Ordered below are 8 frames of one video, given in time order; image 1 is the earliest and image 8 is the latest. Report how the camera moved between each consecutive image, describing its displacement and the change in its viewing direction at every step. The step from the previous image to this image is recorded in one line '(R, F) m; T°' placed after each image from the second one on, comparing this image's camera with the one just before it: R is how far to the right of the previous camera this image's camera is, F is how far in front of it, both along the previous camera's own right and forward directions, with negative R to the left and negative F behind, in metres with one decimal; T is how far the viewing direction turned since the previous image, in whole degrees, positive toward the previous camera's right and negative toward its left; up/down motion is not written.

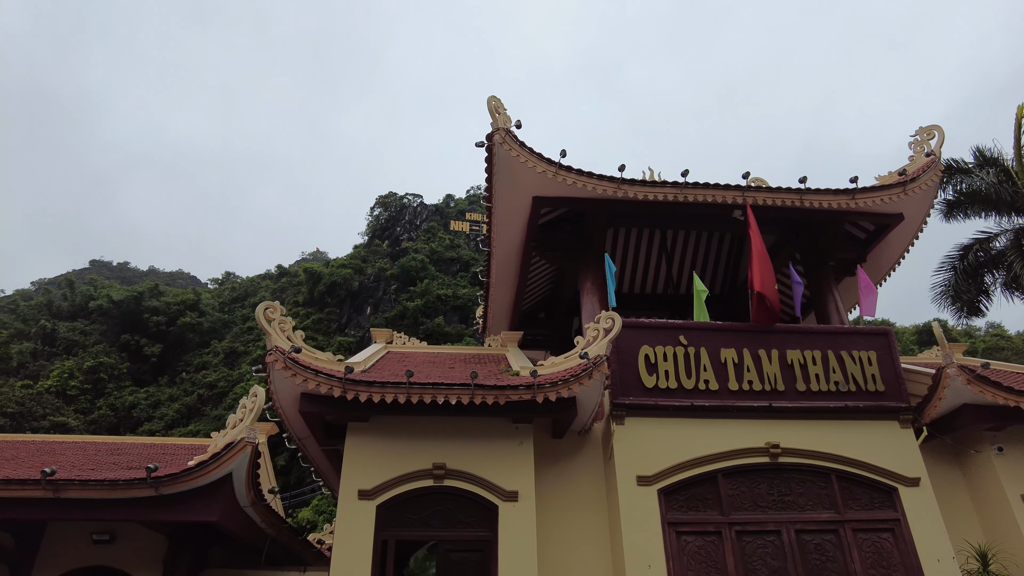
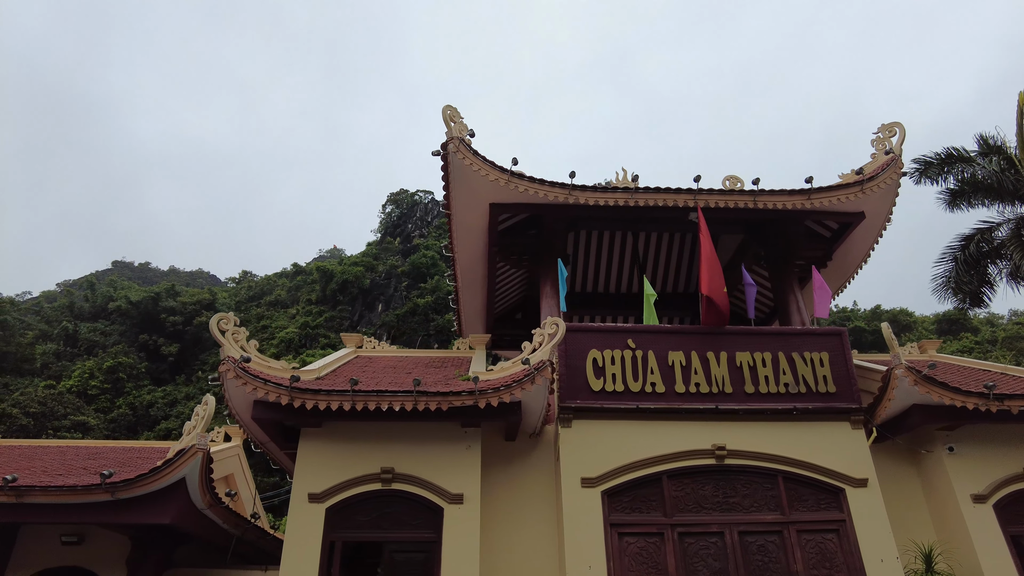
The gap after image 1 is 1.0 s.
(+0.9, -0.1) m; -2°
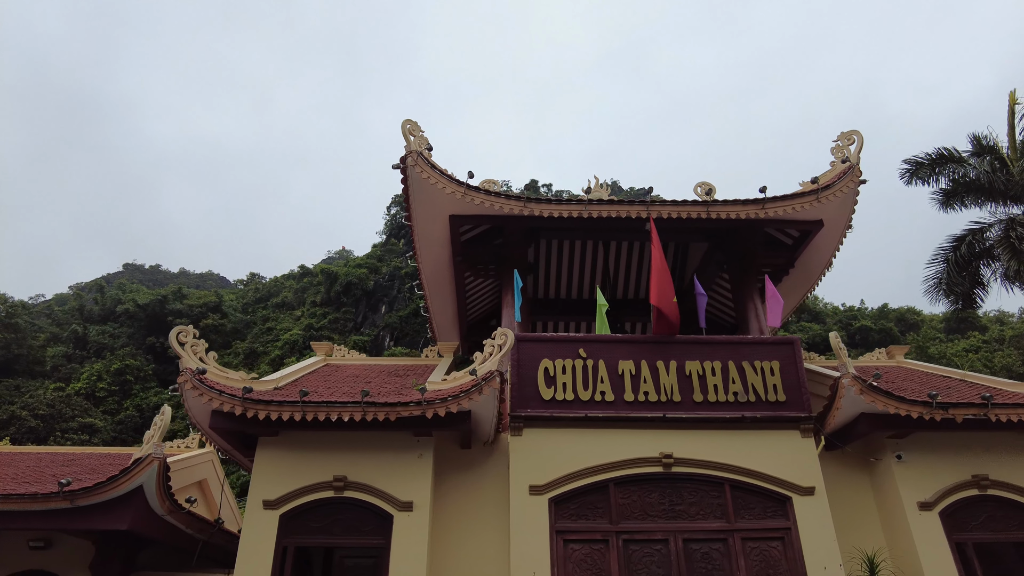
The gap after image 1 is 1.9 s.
(+0.8, -0.2) m; -1°
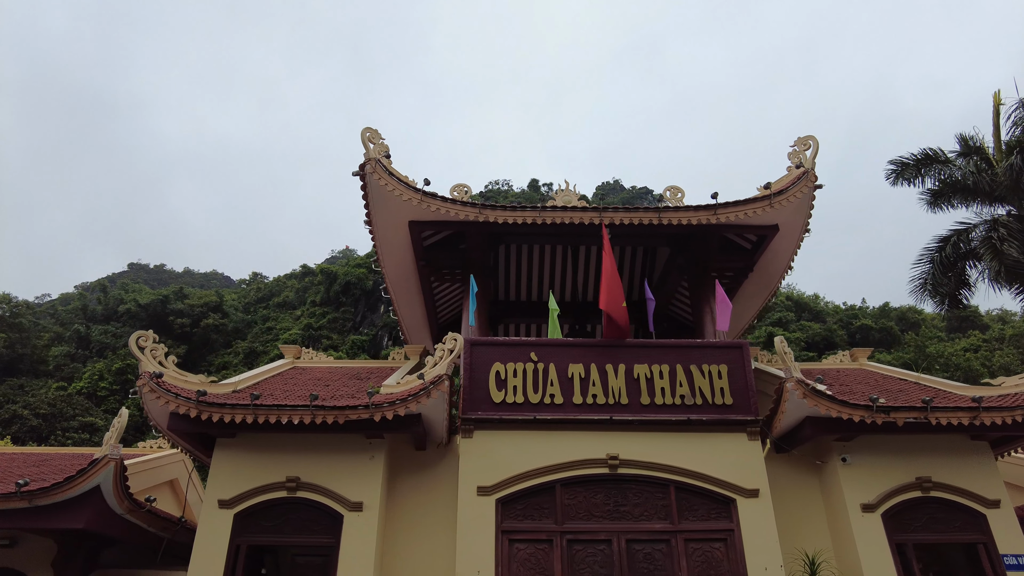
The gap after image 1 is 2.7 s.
(+0.7, -0.2) m; -1°
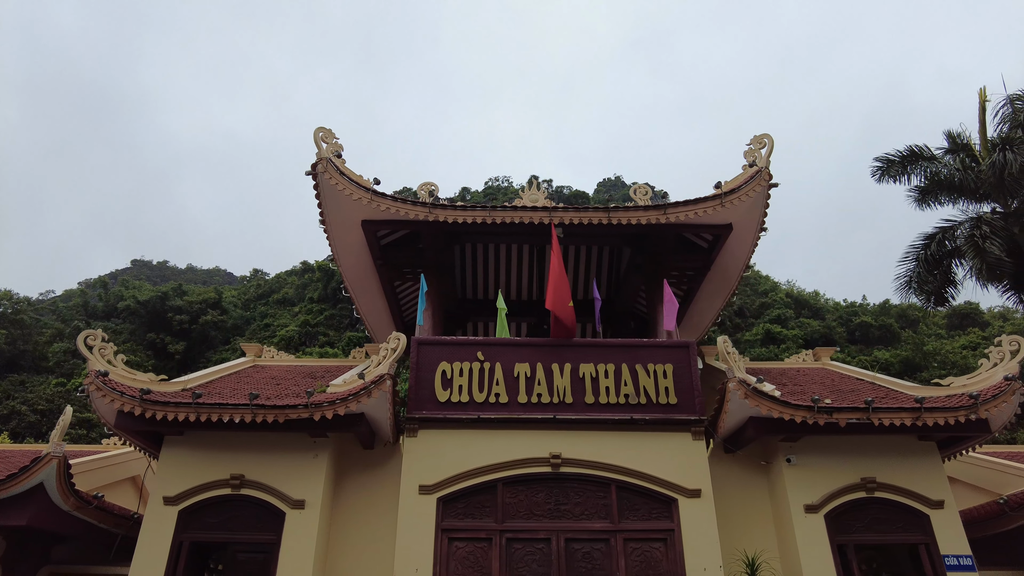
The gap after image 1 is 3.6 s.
(+0.8, 0.0) m; -1°
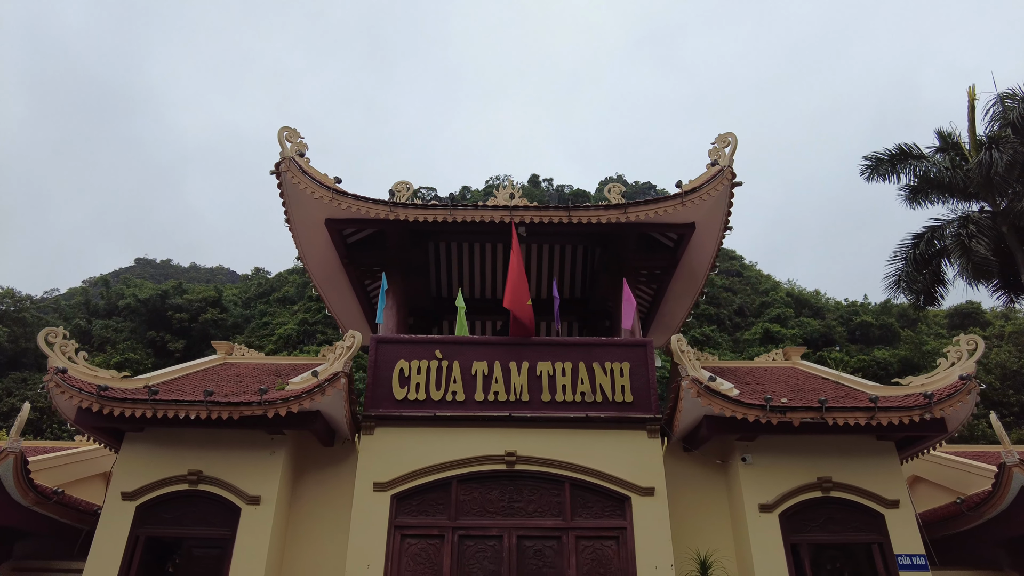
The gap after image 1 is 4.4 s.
(+0.6, 0.0) m; -1°
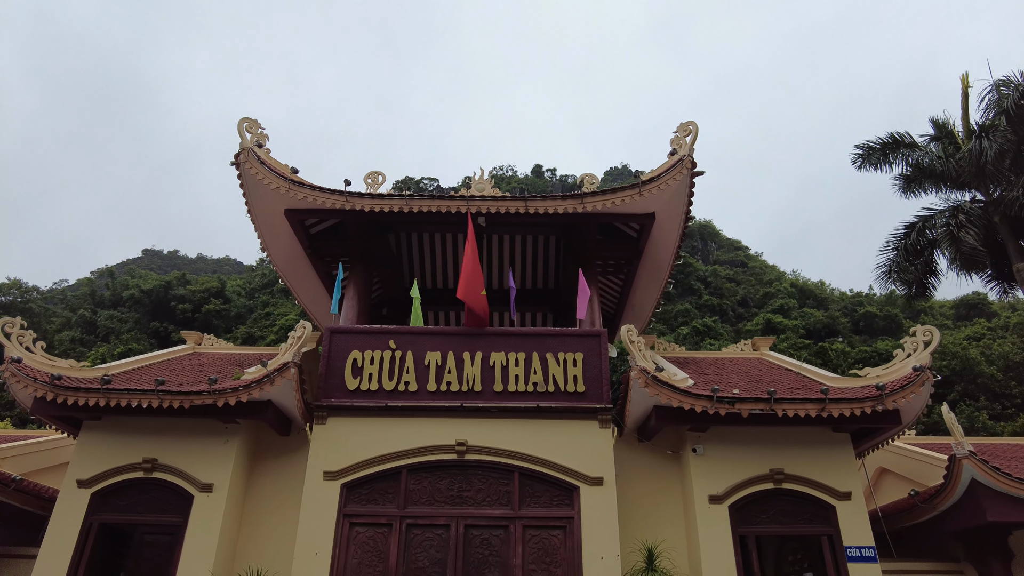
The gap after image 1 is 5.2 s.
(+0.7, 0.0) m; -1°
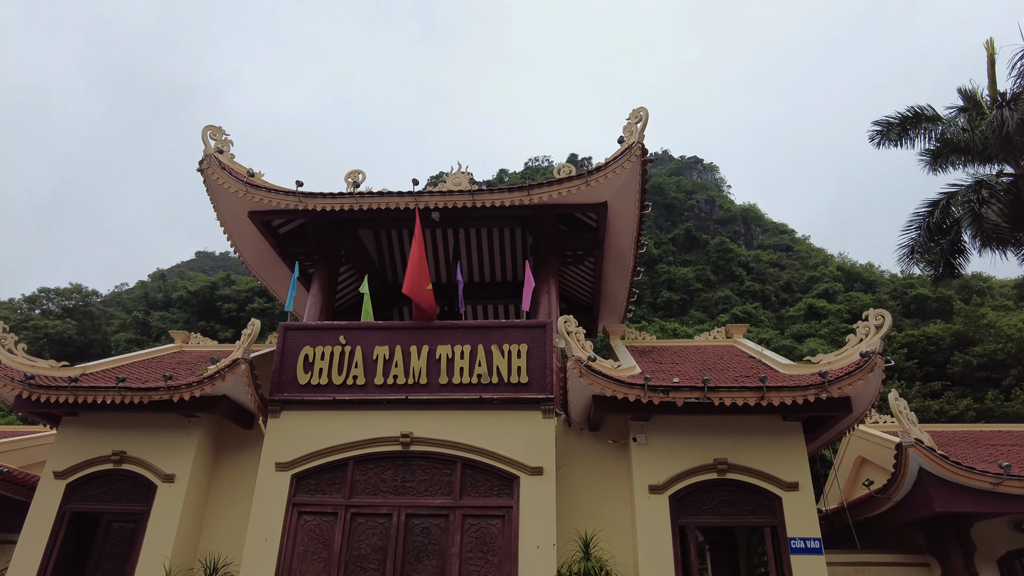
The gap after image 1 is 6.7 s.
(+1.4, 0.0) m; -5°
